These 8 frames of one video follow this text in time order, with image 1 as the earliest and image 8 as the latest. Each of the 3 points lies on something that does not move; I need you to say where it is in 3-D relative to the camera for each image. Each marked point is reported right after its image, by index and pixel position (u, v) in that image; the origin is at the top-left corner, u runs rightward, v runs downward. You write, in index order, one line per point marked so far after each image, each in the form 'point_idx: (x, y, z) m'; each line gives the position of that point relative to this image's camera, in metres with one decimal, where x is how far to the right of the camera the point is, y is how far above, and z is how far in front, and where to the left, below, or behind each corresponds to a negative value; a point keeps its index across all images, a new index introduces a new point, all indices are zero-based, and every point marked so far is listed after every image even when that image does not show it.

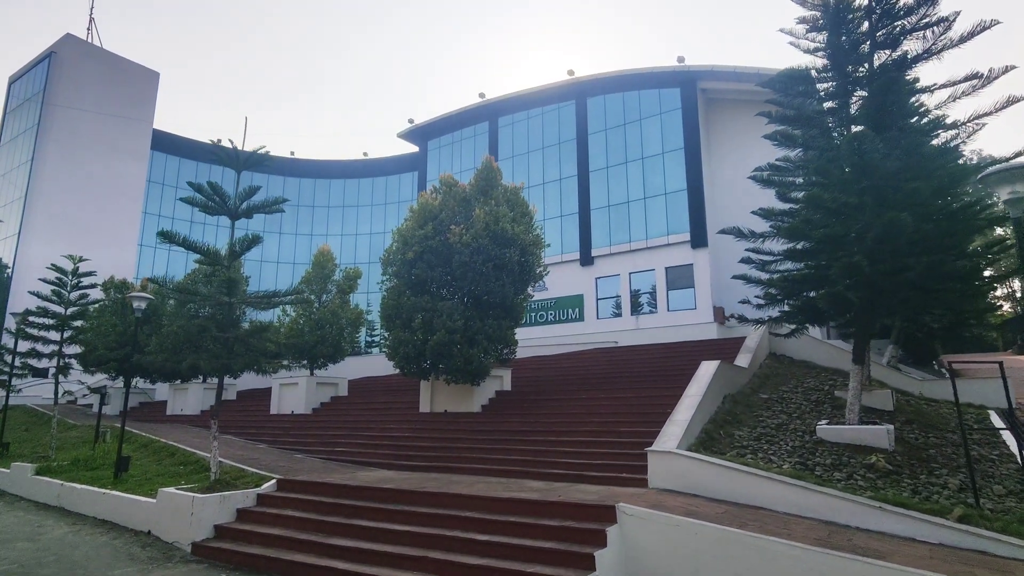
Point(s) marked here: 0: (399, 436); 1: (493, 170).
0: (-2.3, -3.0, +12.5) m
1: (-0.4, +2.7, +14.0) m
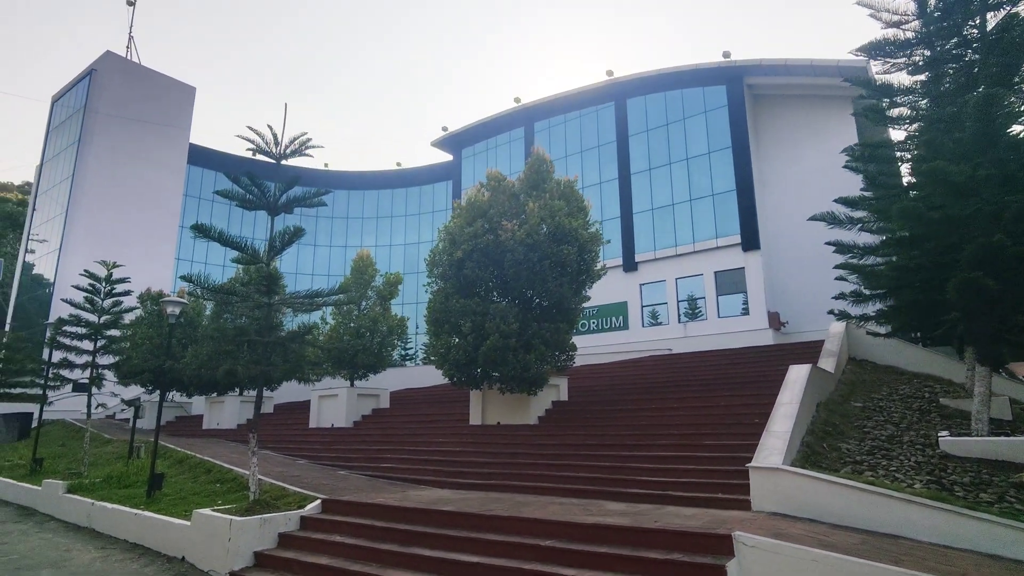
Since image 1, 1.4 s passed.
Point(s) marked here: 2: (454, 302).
0: (-1.2, -3.0, +11.5) m
1: (+0.7, +2.7, +13.0) m
2: (-1.1, -0.3, +11.8) m
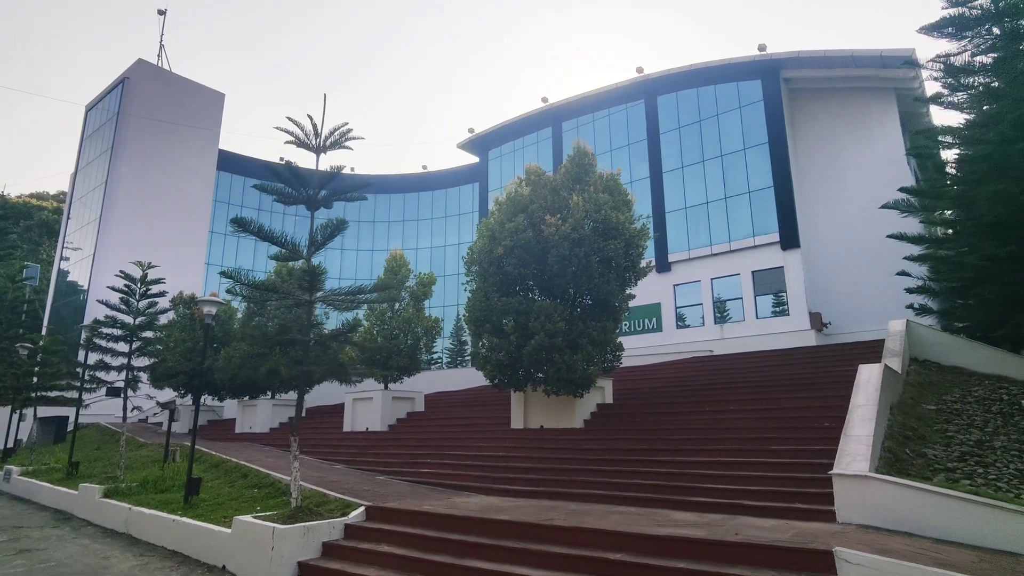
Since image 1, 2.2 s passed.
0: (-0.4, -3.0, +11.0) m
1: (+1.5, +2.7, +12.5) m
2: (-0.3, -0.2, +11.4) m
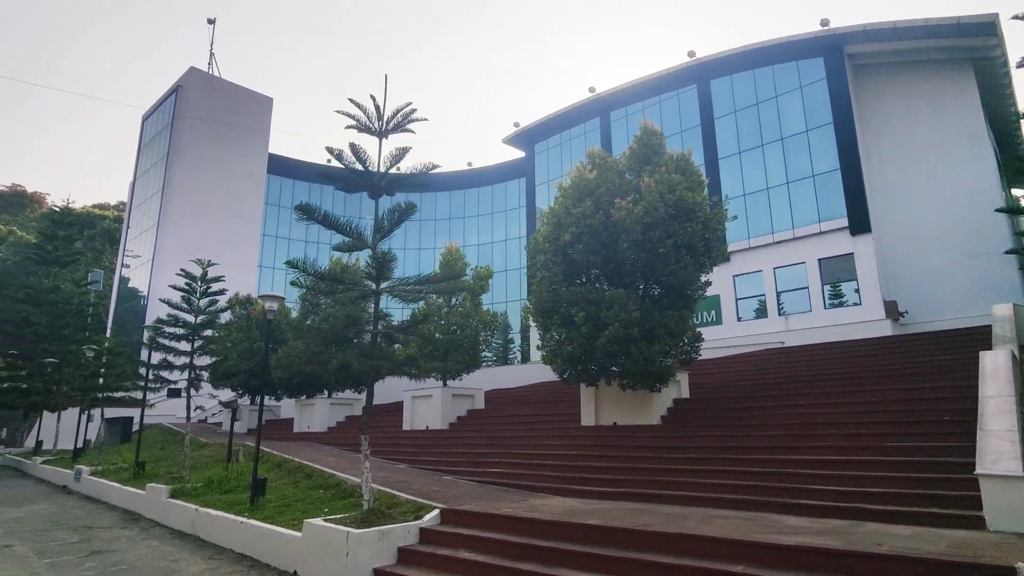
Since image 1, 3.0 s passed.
0: (+0.9, -2.8, +10.4) m
1: (+2.7, +2.9, +11.7) m
2: (+0.9, 0.0, +10.7) m
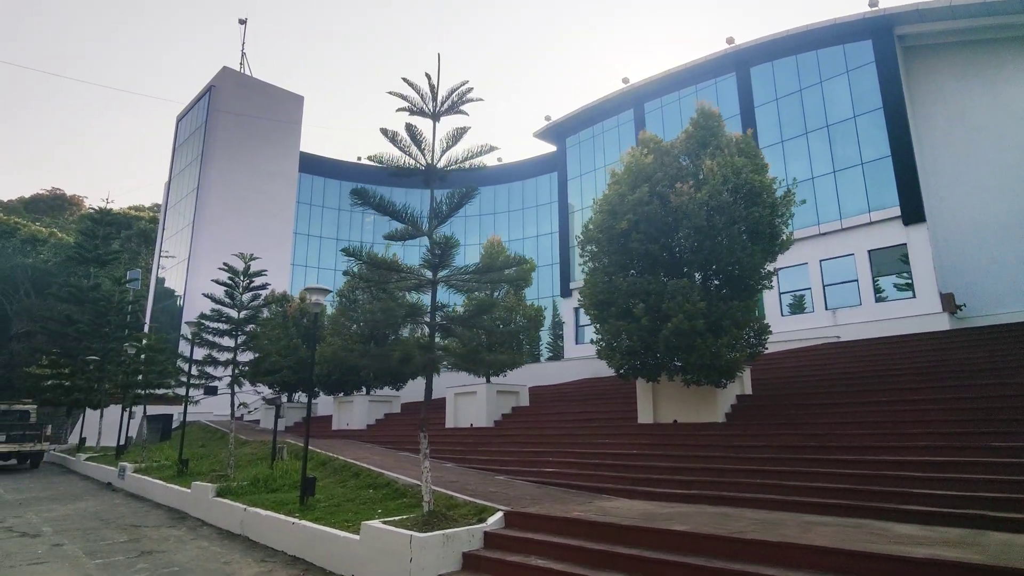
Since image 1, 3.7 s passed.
0: (+1.8, -2.7, +9.8) m
1: (+3.7, +3.1, +11.1) m
2: (+1.8, +0.1, +10.2) m
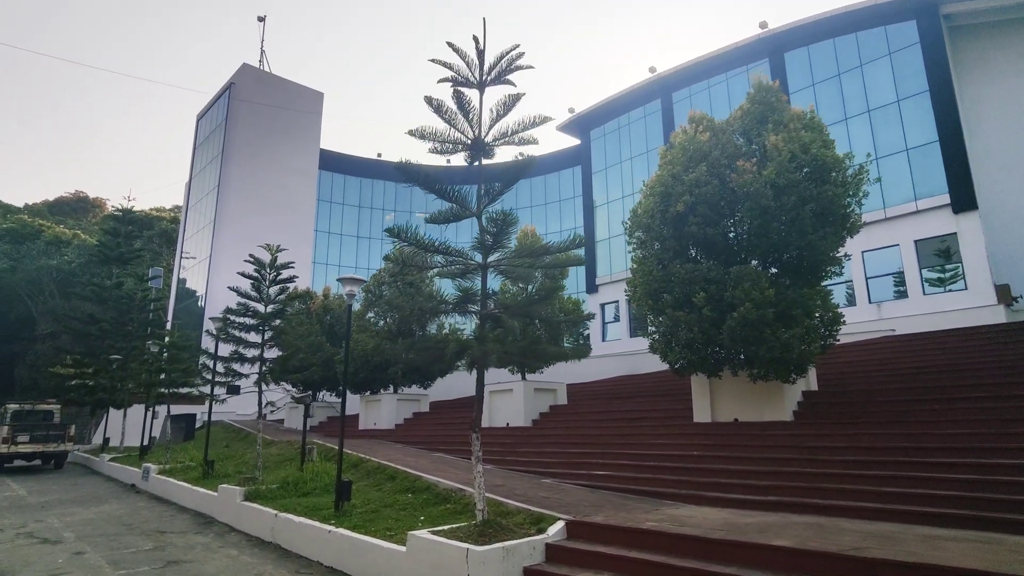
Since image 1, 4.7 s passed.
0: (+2.5, -2.5, +9.0) m
1: (+4.4, +3.3, +10.3) m
2: (+2.5, +0.3, +9.4) m
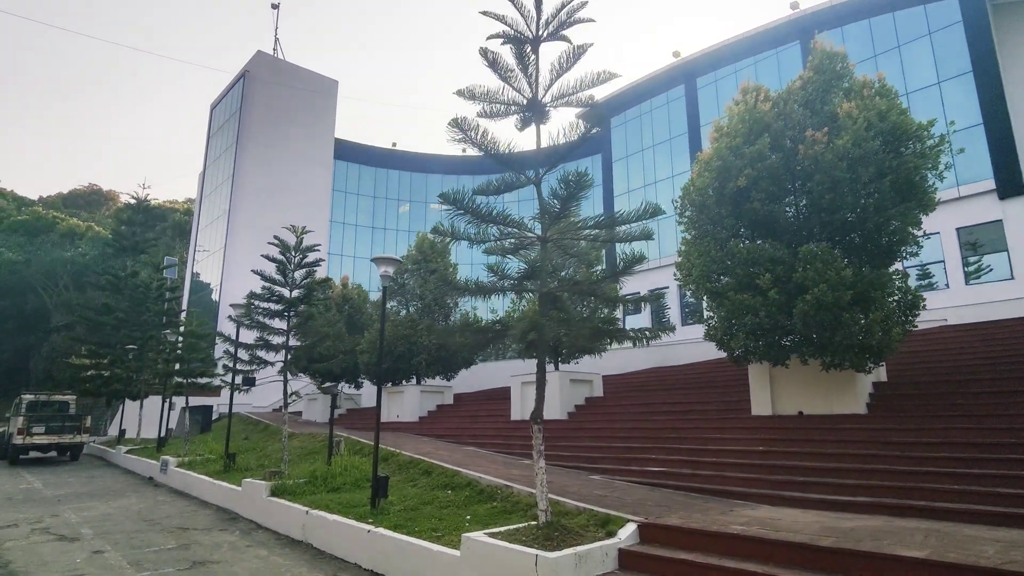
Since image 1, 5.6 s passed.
0: (+3.2, -2.2, +8.3) m
1: (+5.1, +3.6, +9.5) m
2: (+3.2, +0.6, +8.7) m
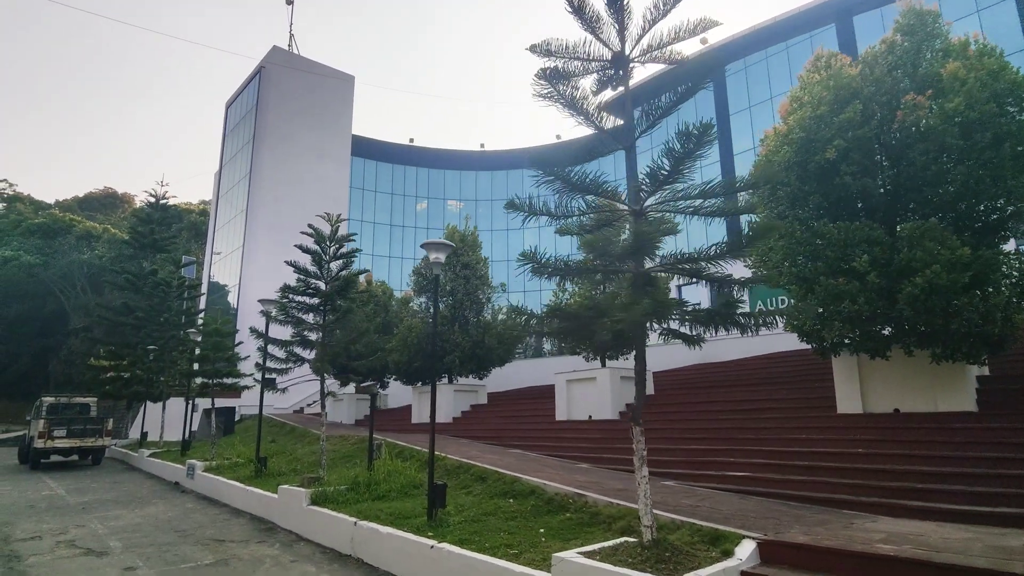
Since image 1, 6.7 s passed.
0: (+4.0, -2.0, +7.5) m
1: (+5.9, +3.8, +8.5) m
2: (+4.0, +0.8, +7.8) m
